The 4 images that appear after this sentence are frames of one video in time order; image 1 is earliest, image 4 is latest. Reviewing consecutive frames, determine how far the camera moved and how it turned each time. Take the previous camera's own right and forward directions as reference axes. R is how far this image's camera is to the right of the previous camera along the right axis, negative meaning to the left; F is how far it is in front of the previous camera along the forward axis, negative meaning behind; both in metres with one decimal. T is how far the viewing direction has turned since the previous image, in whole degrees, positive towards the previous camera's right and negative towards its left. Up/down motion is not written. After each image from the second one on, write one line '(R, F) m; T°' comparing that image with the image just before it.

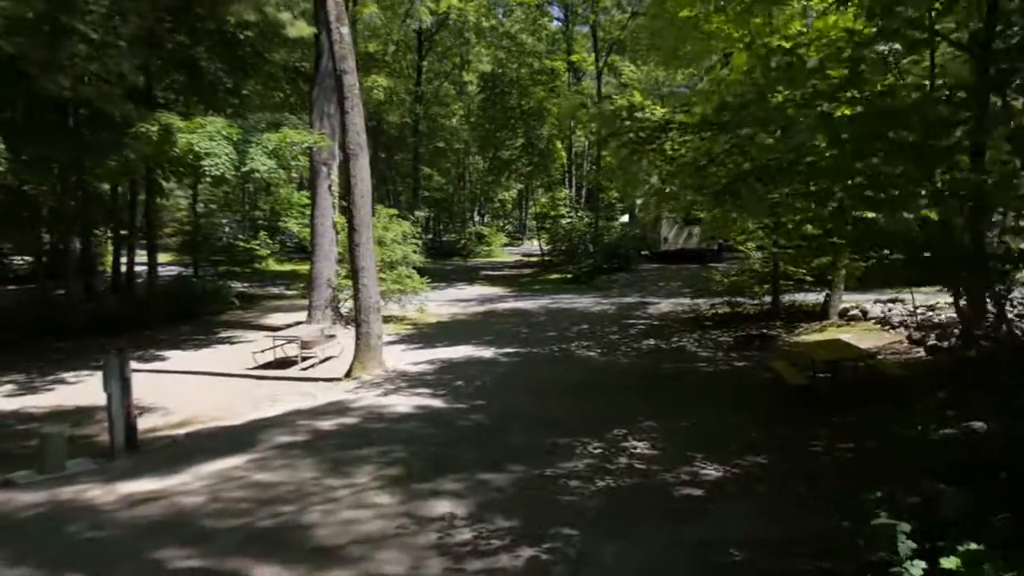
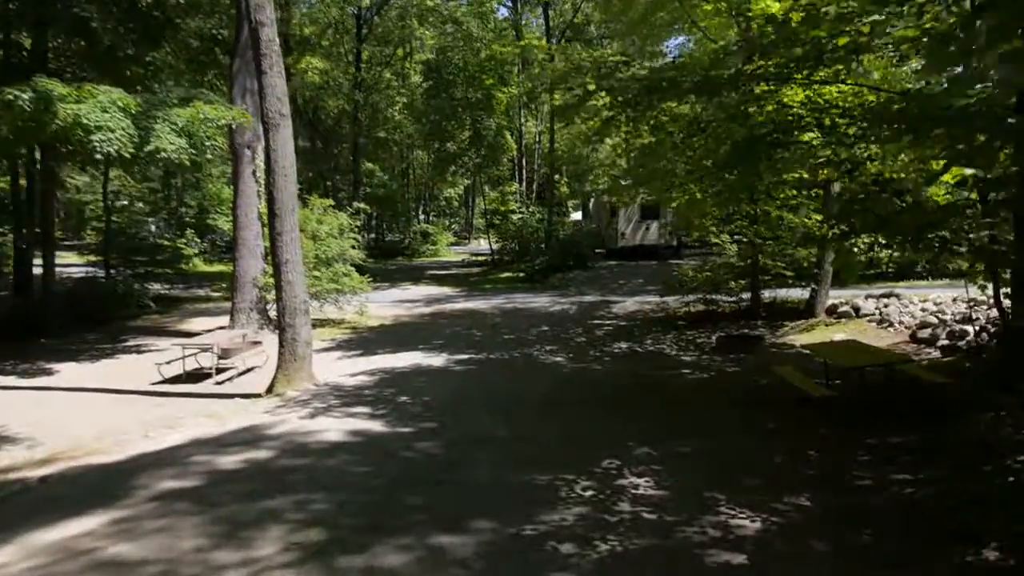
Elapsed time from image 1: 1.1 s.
(-0.1, +1.6) m; +4°
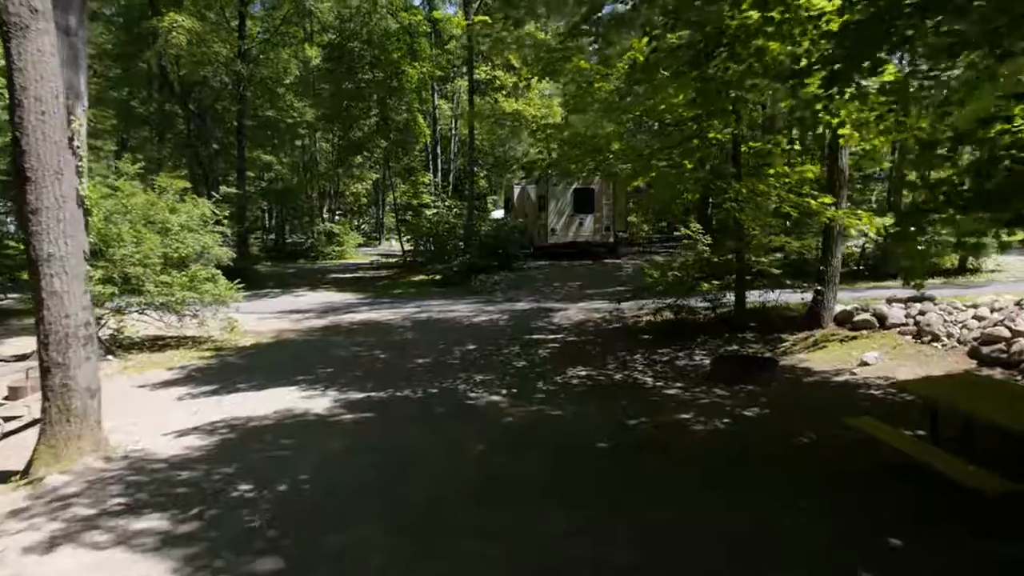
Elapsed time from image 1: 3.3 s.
(0.0, +3.2) m; +6°
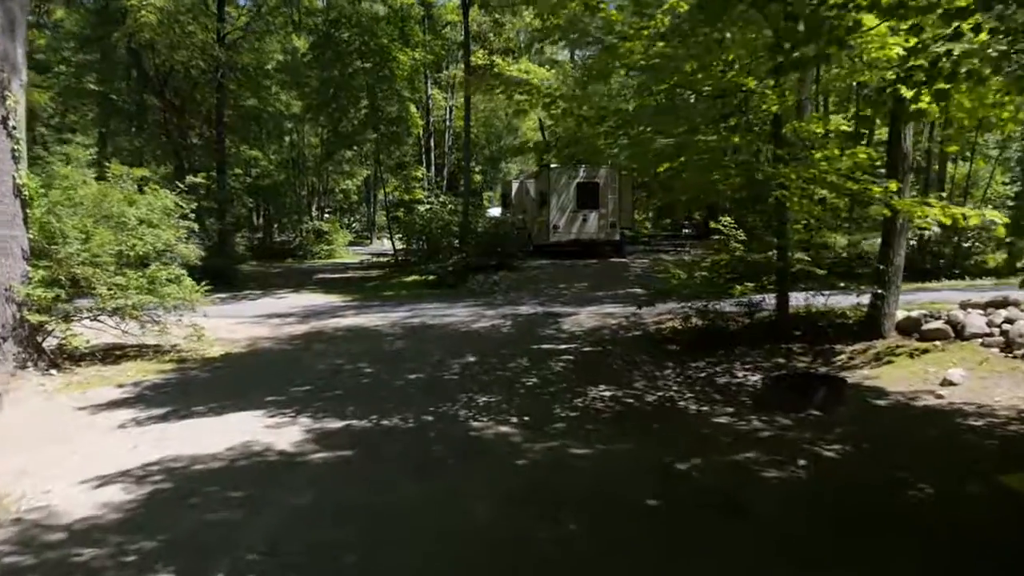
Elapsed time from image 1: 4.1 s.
(-0.1, +1.4) m; 0°
